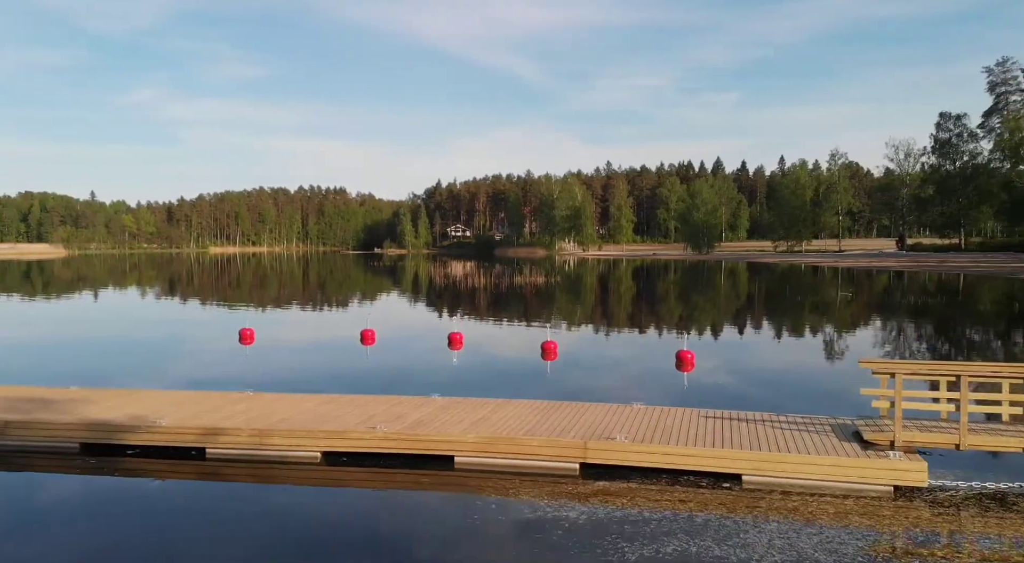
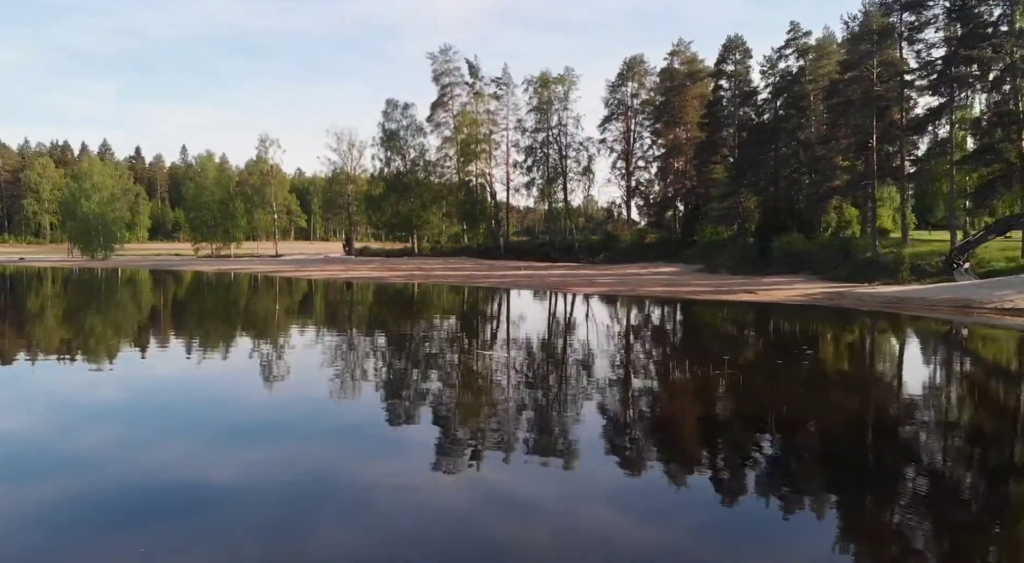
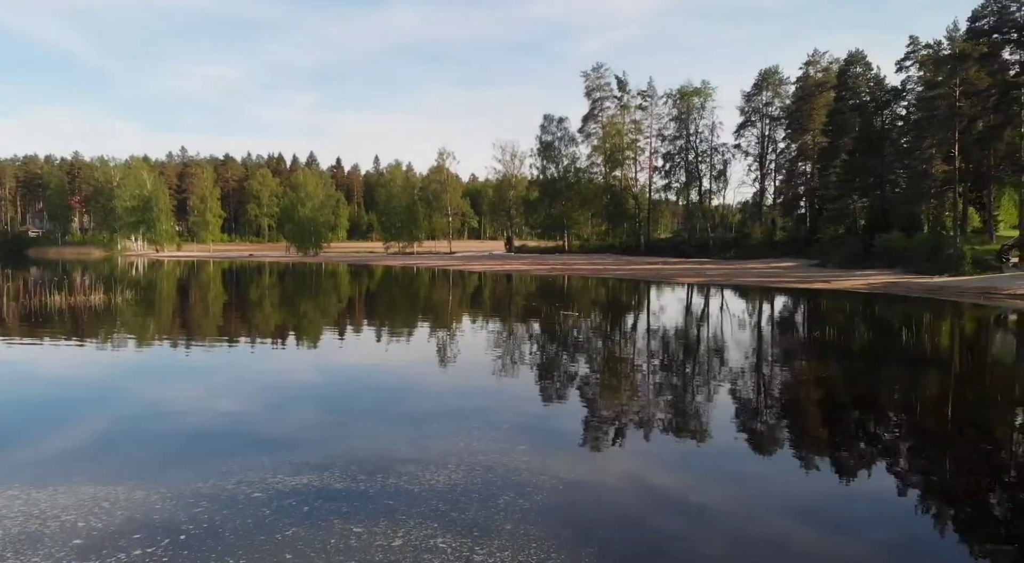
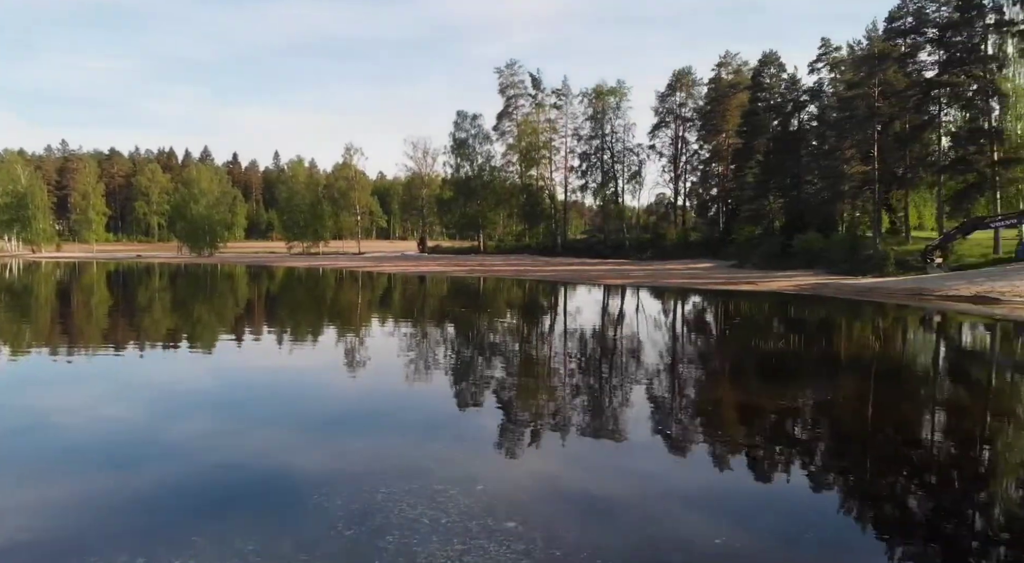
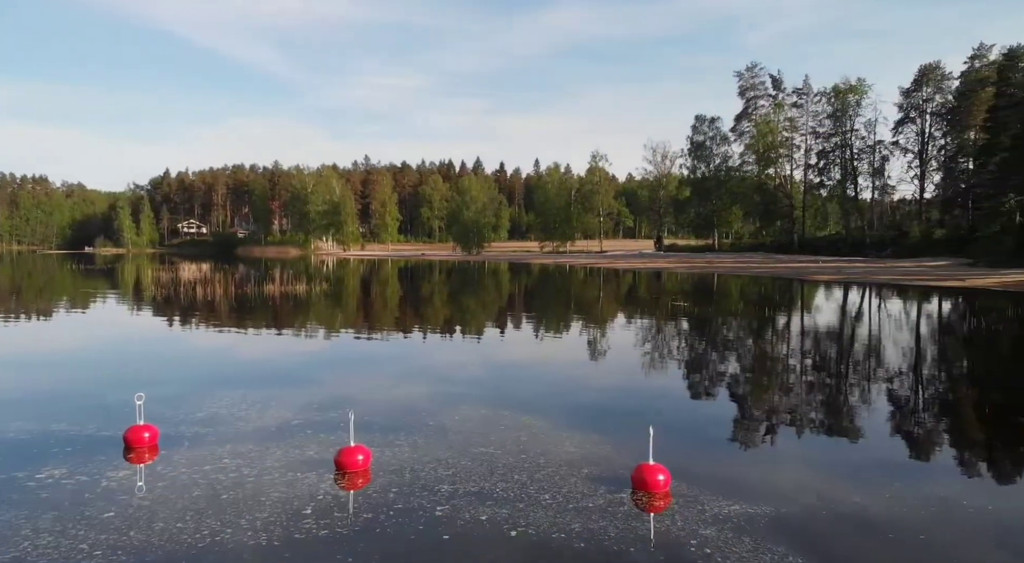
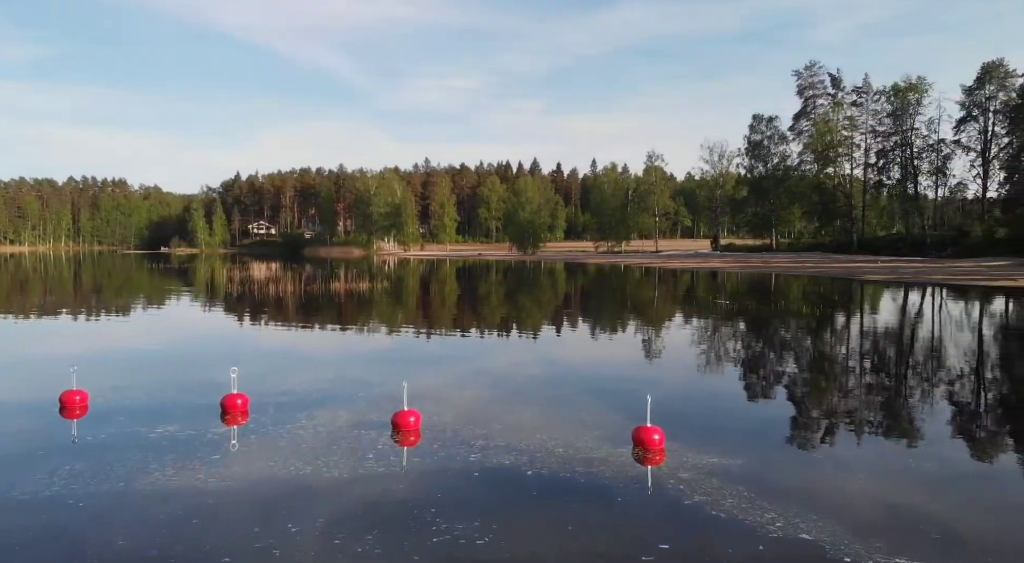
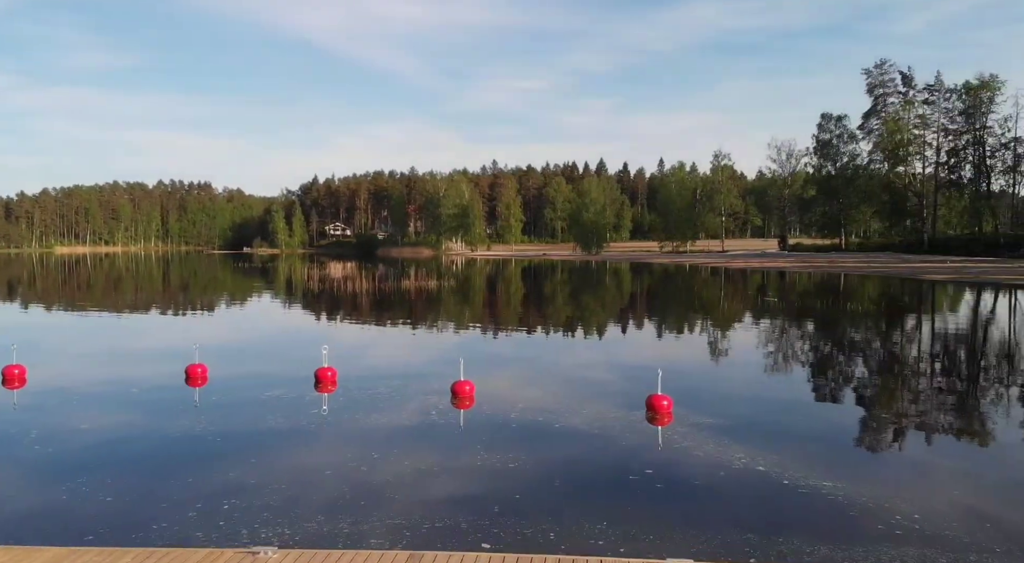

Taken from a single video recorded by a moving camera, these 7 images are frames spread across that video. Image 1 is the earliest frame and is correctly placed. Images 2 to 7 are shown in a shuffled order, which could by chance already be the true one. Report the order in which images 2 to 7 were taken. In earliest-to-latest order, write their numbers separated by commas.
7, 6, 5, 3, 4, 2
